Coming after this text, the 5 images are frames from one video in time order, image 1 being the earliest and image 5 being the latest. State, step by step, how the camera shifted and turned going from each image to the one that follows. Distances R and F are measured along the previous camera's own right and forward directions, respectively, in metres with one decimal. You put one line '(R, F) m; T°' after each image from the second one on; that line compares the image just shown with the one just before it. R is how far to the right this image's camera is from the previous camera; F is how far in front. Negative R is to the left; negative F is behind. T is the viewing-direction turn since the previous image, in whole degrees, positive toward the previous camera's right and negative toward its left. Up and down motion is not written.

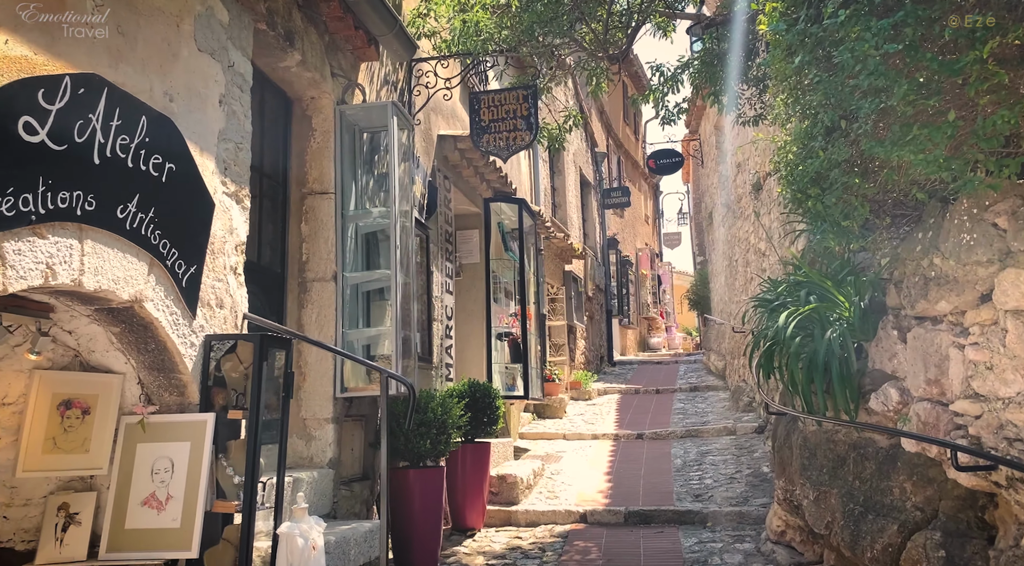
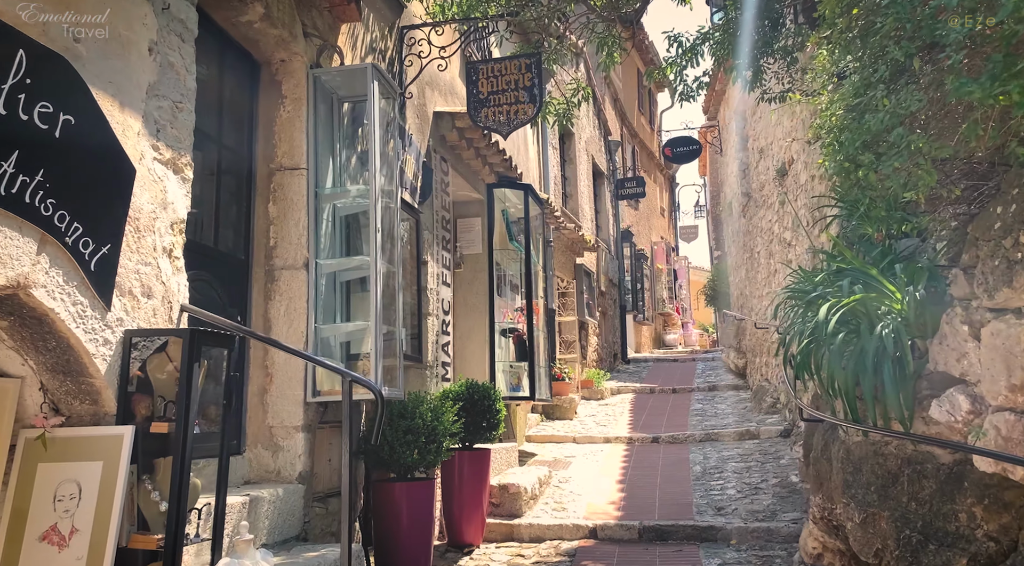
(+0.1, +0.6) m; -1°
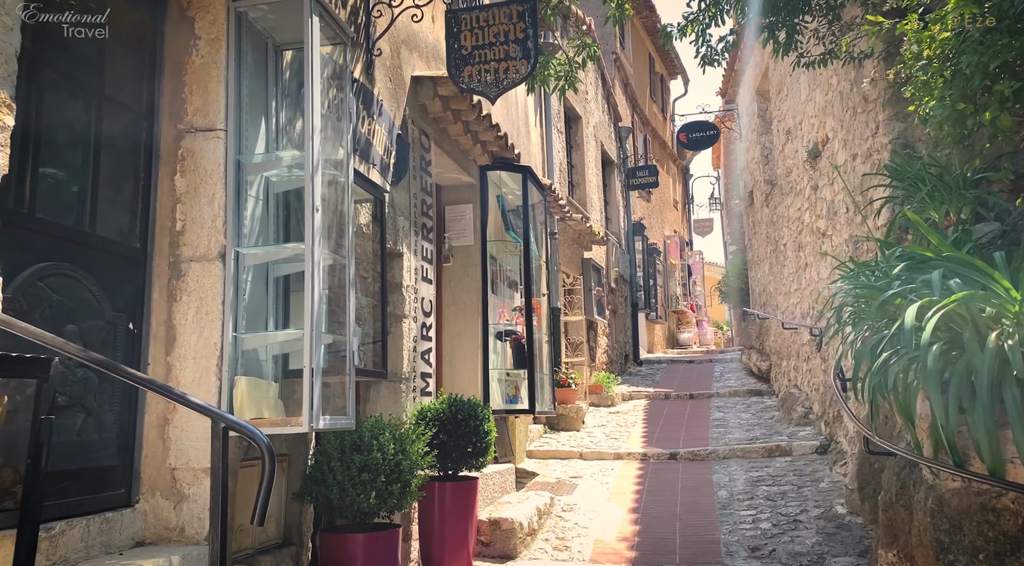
(+0.1, +1.0) m; -1°
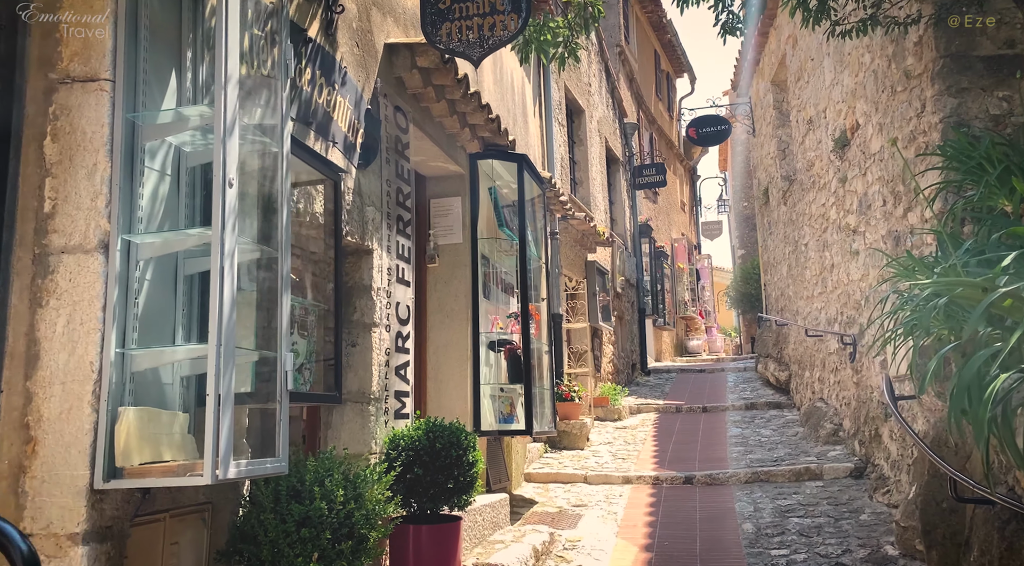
(+0.1, +0.8) m; 0°
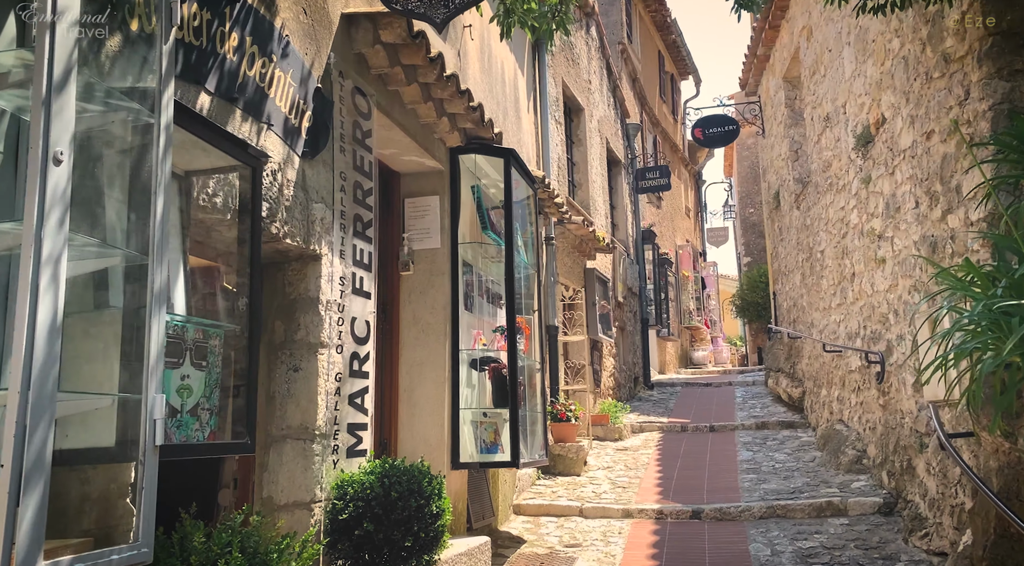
(+0.1, +0.7) m; 0°
